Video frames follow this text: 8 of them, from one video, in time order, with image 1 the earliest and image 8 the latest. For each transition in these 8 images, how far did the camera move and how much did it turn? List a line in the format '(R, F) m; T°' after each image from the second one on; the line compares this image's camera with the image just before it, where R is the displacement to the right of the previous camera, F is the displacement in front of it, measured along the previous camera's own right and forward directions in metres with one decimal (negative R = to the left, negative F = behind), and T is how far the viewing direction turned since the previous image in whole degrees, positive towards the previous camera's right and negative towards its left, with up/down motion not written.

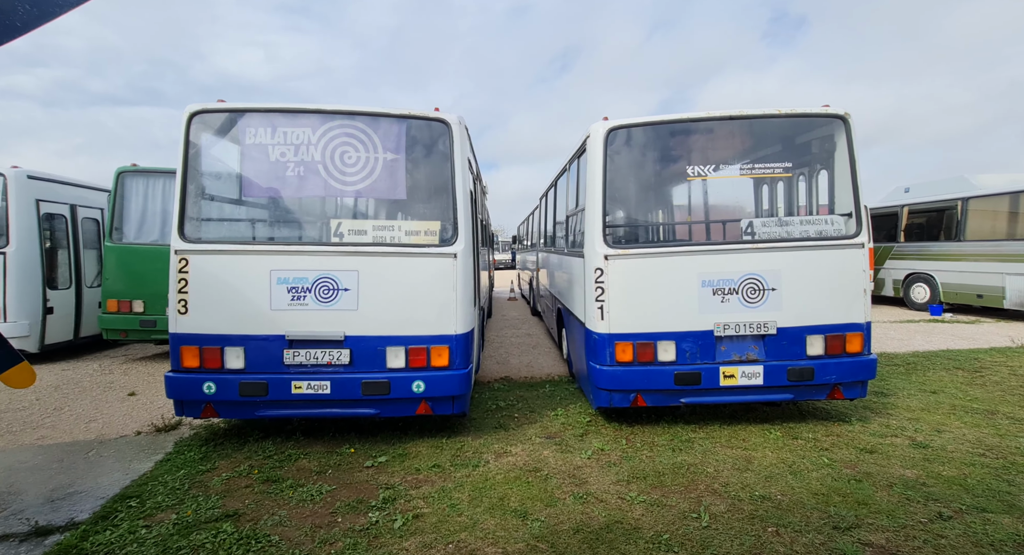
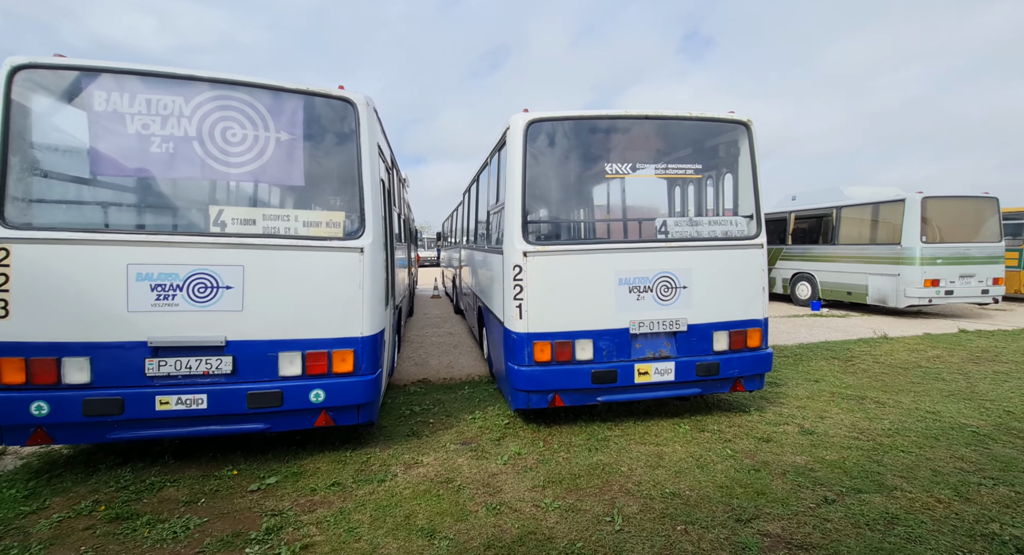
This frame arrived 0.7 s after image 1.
(+0.1, +0.2) m; +9°
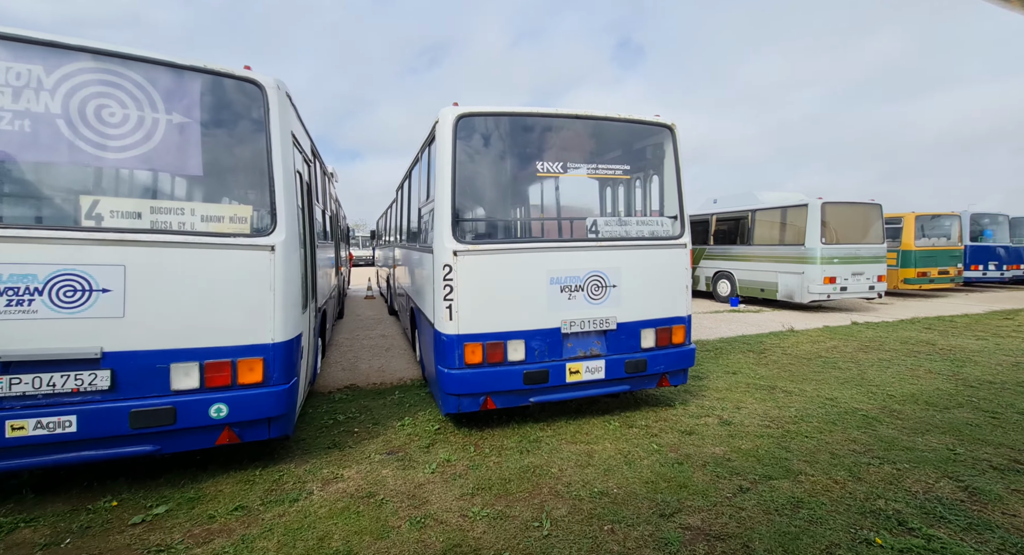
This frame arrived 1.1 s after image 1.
(+0.1, +0.1) m; +8°
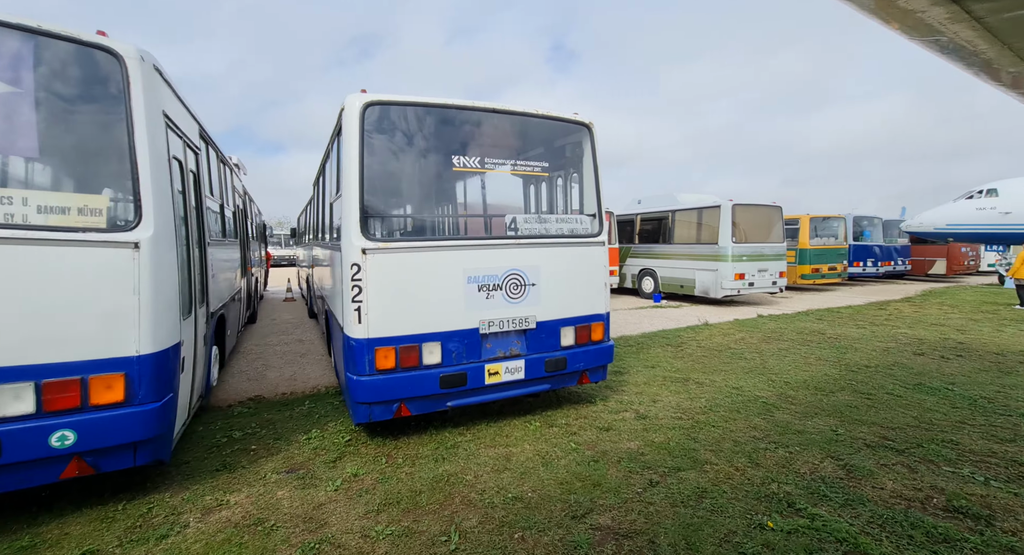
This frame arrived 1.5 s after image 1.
(+0.1, +0.1) m; +8°
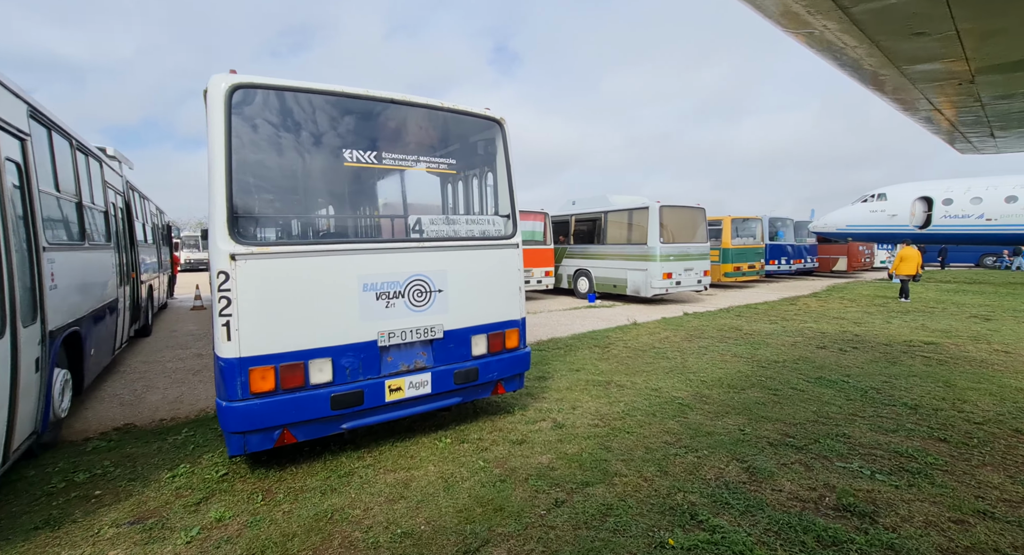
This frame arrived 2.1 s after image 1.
(+0.3, +0.2) m; +7°
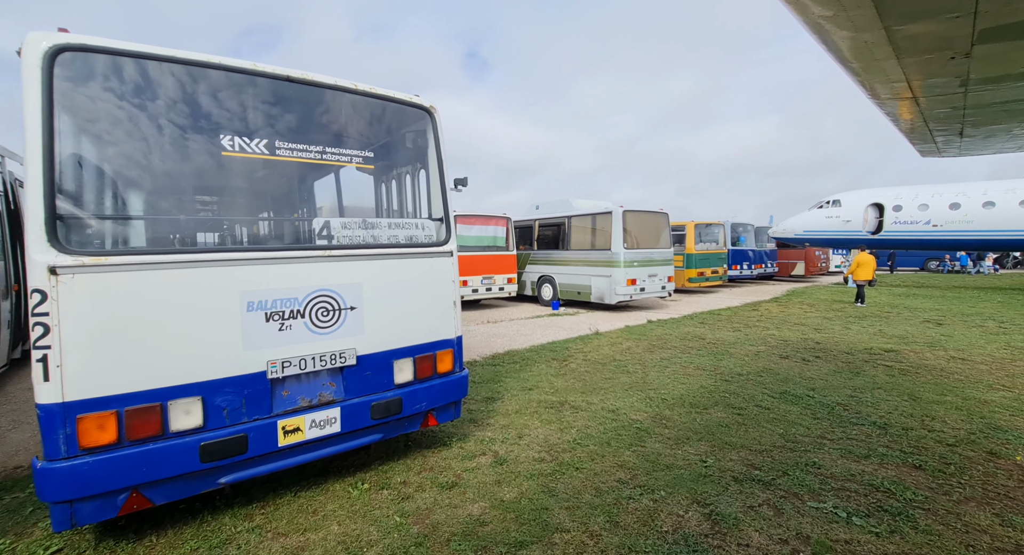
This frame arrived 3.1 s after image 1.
(+0.3, +0.5) m; +4°
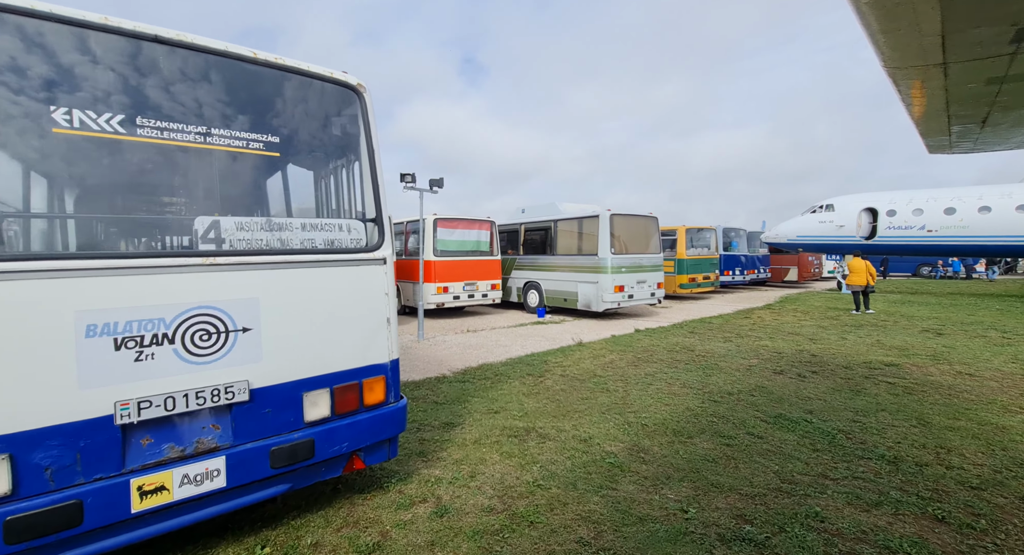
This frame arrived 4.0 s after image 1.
(+0.3, +0.6) m; +1°
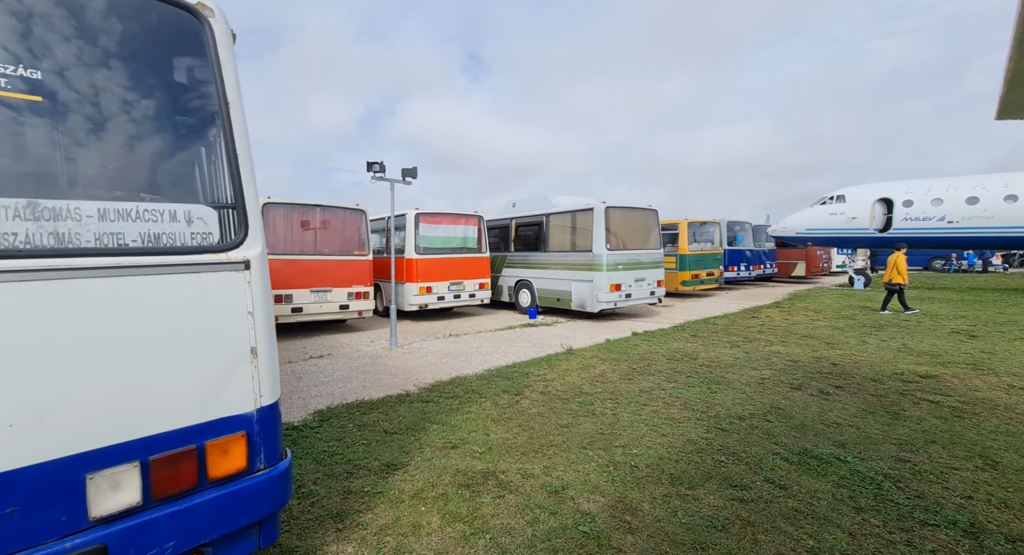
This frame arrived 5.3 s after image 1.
(+0.4, +1.0) m; 0°
